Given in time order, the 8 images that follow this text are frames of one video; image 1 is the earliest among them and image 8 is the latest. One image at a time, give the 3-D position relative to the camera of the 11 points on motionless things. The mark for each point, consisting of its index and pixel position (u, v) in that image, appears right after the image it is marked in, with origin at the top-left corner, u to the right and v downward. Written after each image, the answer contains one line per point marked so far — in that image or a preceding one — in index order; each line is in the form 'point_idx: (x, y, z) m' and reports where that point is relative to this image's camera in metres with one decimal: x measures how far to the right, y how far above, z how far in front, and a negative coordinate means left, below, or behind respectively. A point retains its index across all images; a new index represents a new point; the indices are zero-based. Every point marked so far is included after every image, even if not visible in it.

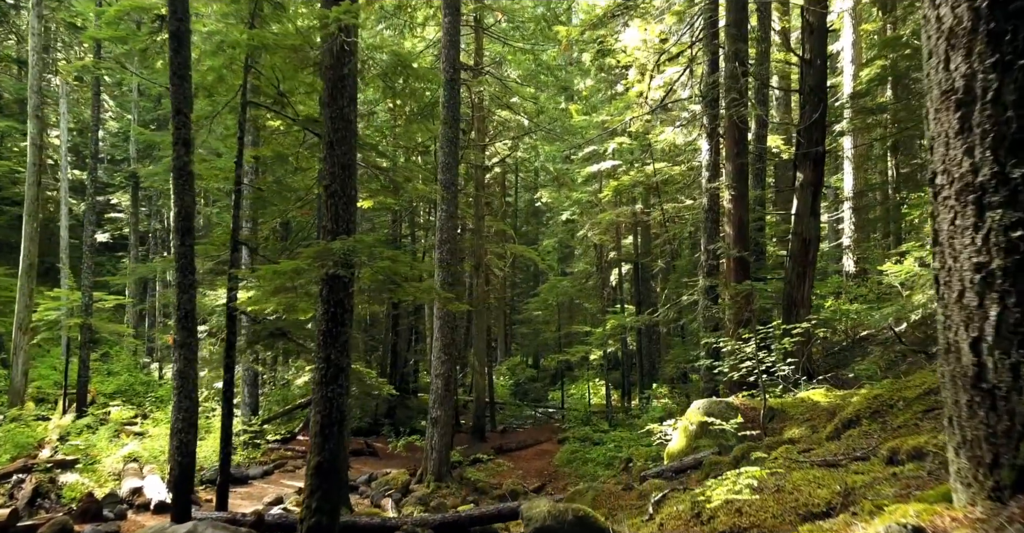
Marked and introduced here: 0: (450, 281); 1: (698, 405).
0: (-1.3, -0.3, +17.8) m
1: (+2.4, -1.8, +10.9) m
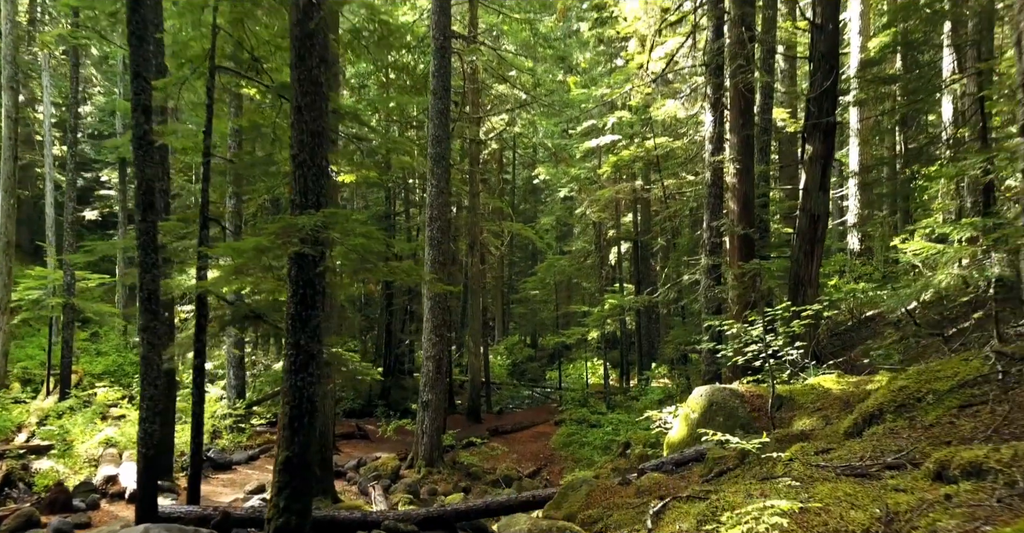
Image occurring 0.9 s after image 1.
0: (-1.4, +0.2, +17.1) m
1: (+2.2, -1.5, +10.2) m
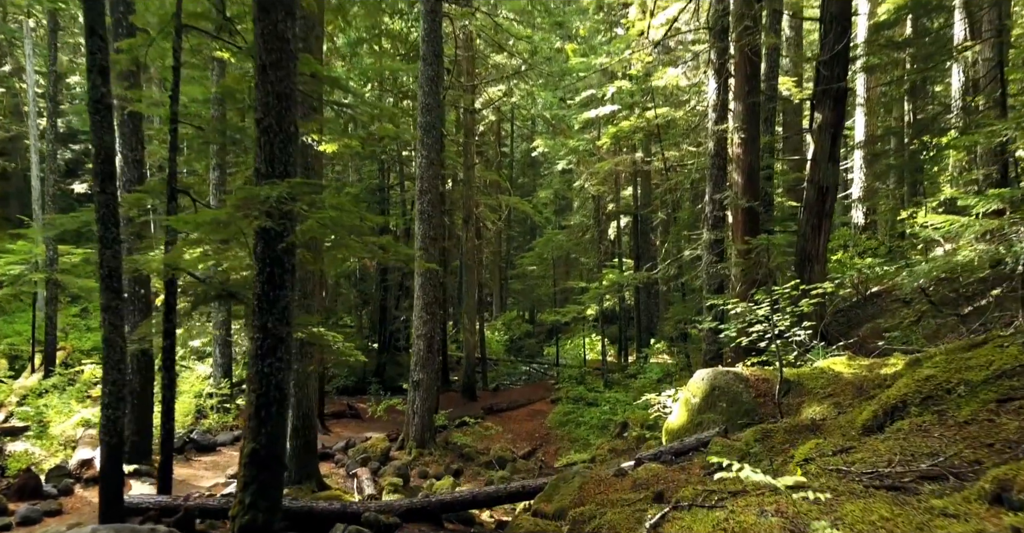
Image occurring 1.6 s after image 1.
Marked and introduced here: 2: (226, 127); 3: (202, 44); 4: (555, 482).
0: (-1.5, +0.7, +16.5) m
1: (+2.1, -1.2, +9.6) m
2: (-3.4, +1.6, +10.0) m
3: (-3.9, +2.8, +10.9) m
4: (+0.4, -2.2, +8.8) m
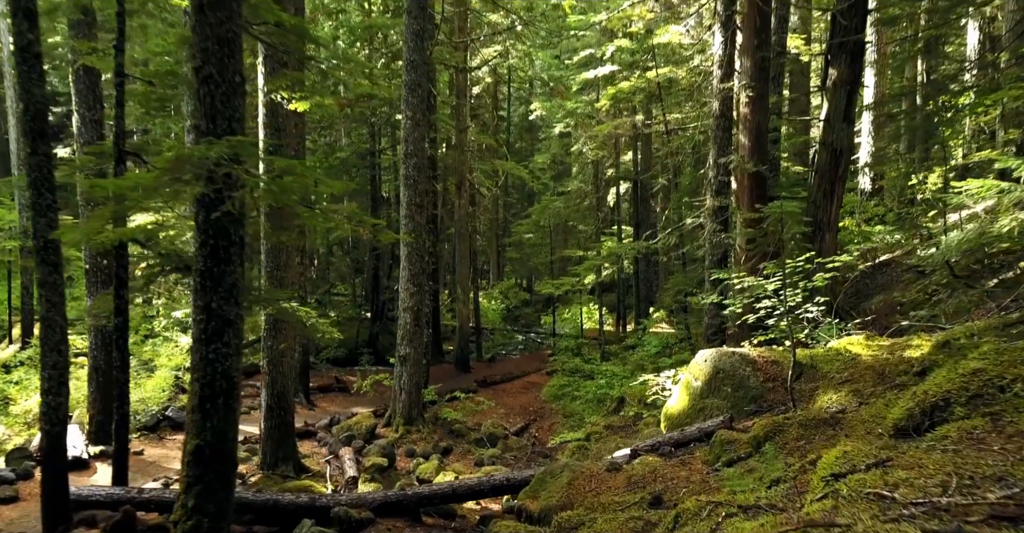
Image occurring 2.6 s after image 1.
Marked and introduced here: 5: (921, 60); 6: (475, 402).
0: (-1.7, +1.2, +15.5) m
1: (+2.0, -0.9, +8.8) m
2: (-3.5, +2.0, +9.1) m
3: (-4.1, +3.2, +9.9) m
4: (+0.3, -1.9, +8.0) m
5: (+9.3, +4.7, +19.6) m
6: (-0.8, -3.0, +19.1) m
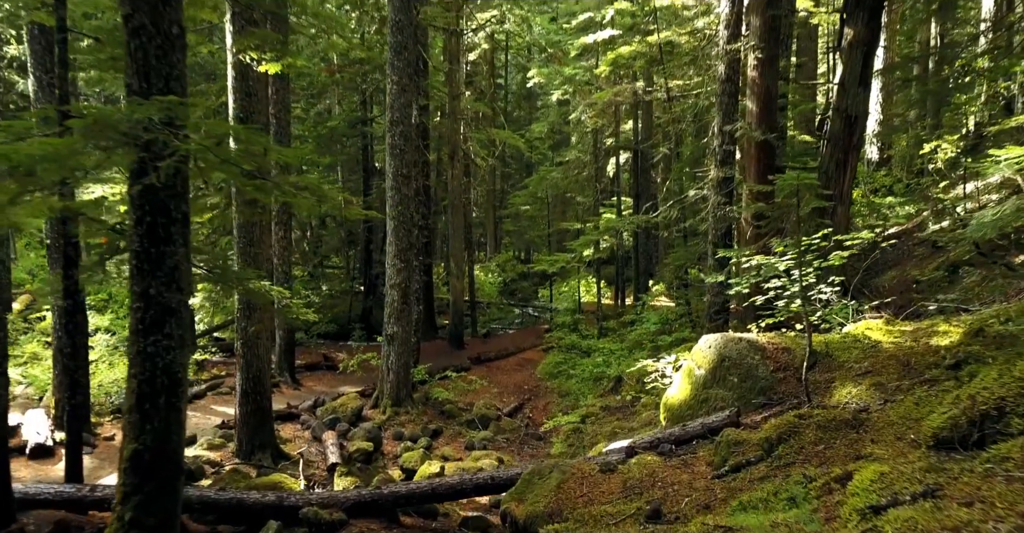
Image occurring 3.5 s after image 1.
0: (-1.8, +1.7, +14.7) m
1: (+1.8, -0.7, +8.0) m
2: (-3.6, +2.2, +8.2) m
3: (-4.2, +3.4, +9.0) m
4: (+0.1, -1.8, +7.3) m
5: (+9.2, +5.3, +18.6) m
6: (-1.0, -2.4, +18.4) m
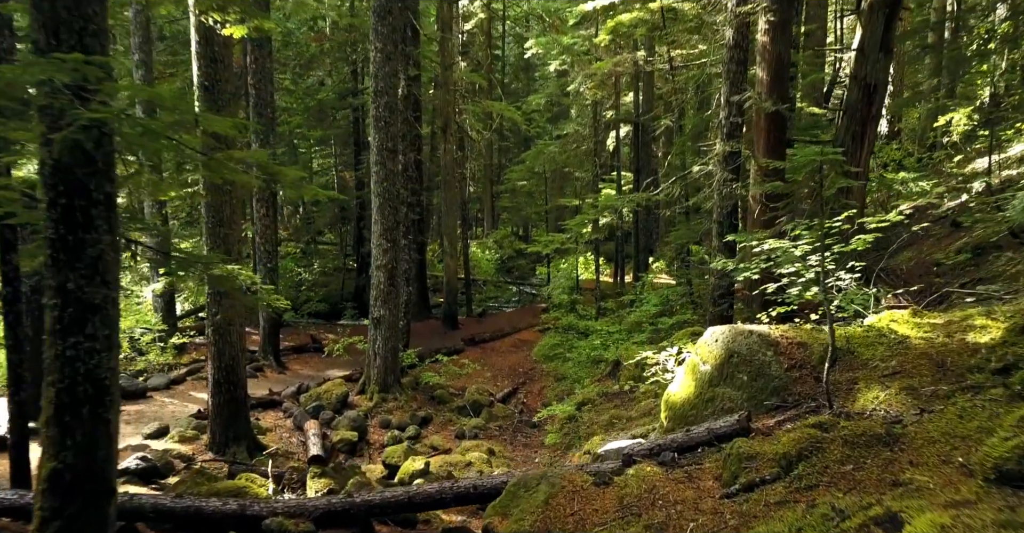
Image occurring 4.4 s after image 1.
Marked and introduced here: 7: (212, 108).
0: (-1.9, +2.0, +13.9) m
1: (+1.7, -0.6, +7.3) m
2: (-3.8, +2.3, +7.4) m
3: (-4.3, +3.6, +8.1) m
4: (0.0, -1.7, +6.5) m
5: (+9.1, +5.7, +17.7) m
6: (-1.1, -2.0, +17.7) m
7: (-3.5, +1.8, +9.9) m
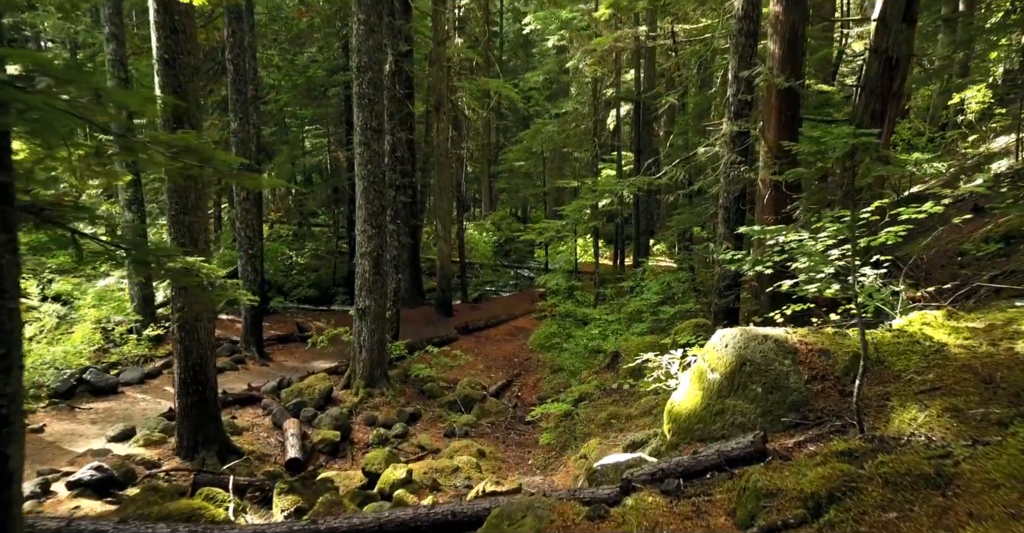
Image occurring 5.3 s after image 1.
0: (-2.0, +2.2, +13.0) m
1: (+1.6, -0.6, +6.5) m
2: (-3.9, +2.3, +6.5) m
3: (-4.4, +3.6, +7.2) m
4: (-0.1, -1.6, +5.8) m
5: (+9.0, +6.0, +16.7) m
6: (-1.2, -1.7, +16.9) m
7: (-3.6, +1.9, +9.1) m
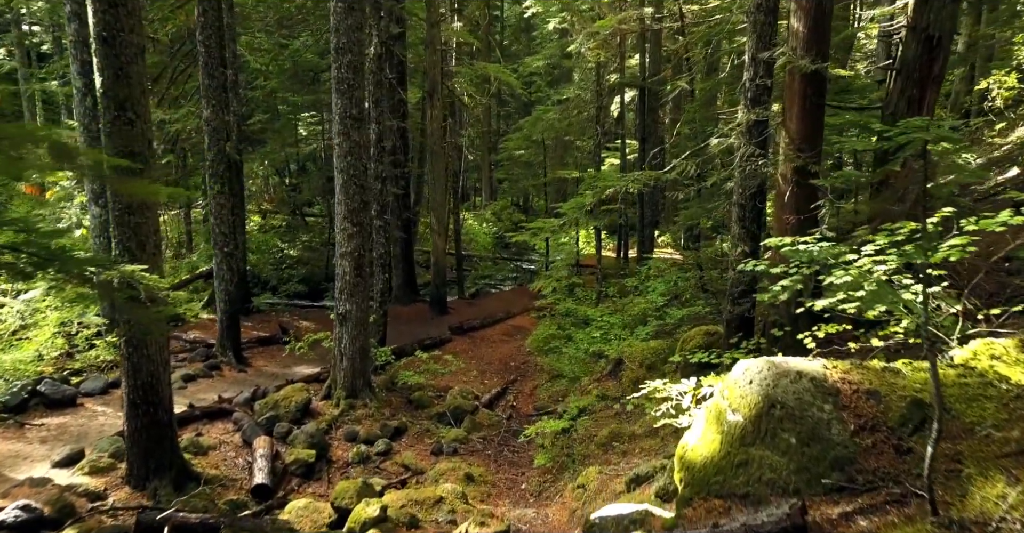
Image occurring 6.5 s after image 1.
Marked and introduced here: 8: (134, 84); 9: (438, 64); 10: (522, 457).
0: (-2.1, +2.2, +11.9) m
1: (+1.5, -0.7, +5.4) m
2: (-4.0, +2.2, +5.4) m
3: (-4.6, +3.5, +6.1) m
4: (-0.2, -1.8, +4.7) m
5: (+8.9, +6.1, +15.5) m
6: (-1.2, -1.7, +15.8) m
7: (-3.7, +1.9, +7.9) m
8: (-3.6, +1.7, +8.2) m
9: (-1.6, +4.4, +18.7) m
10: (+0.1, -2.5, +11.4) m
